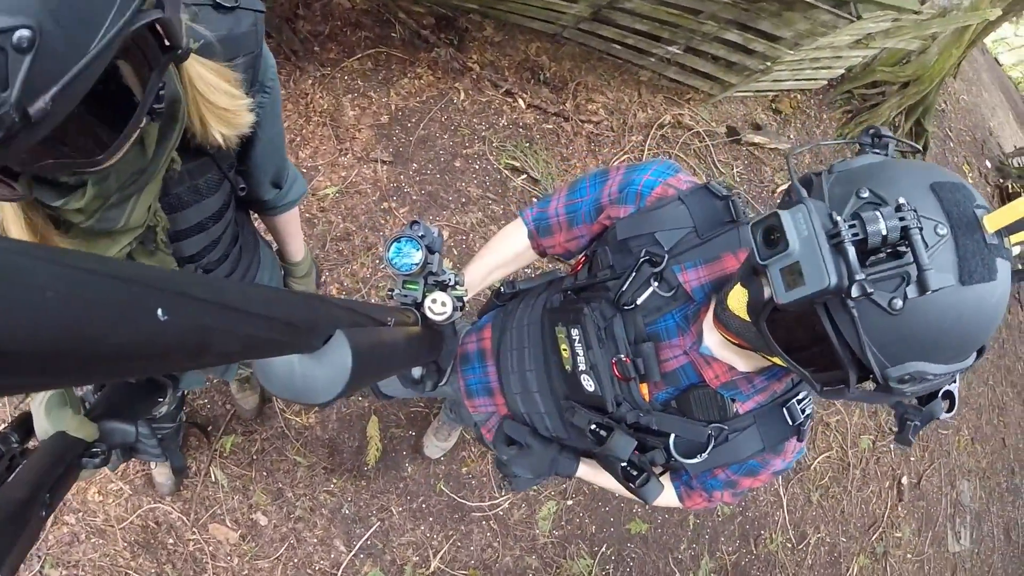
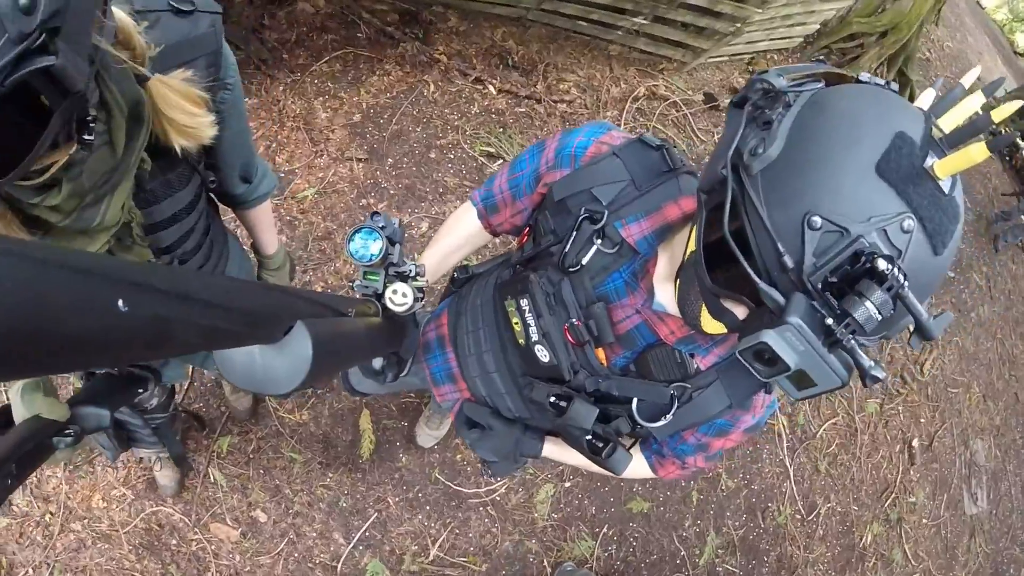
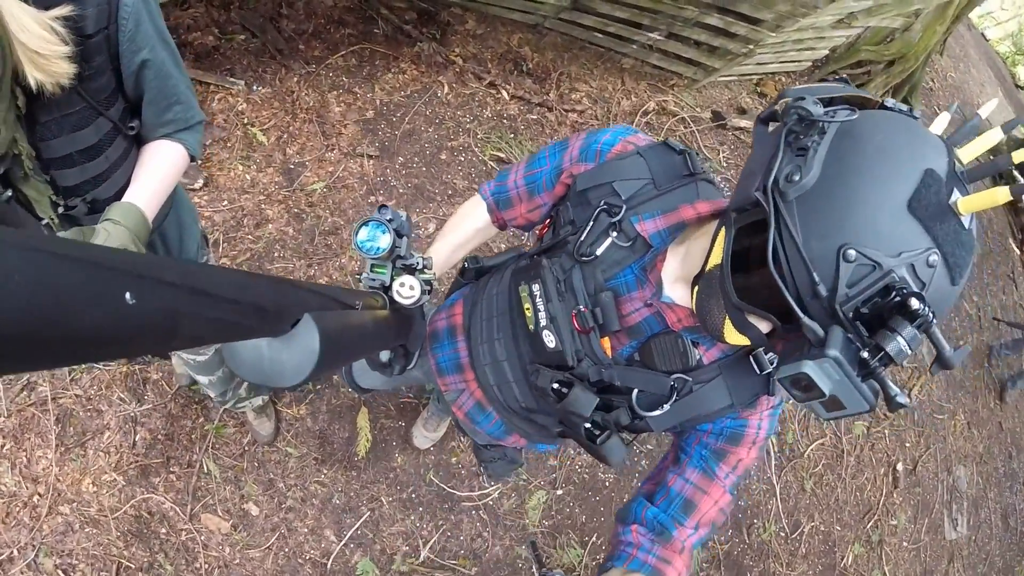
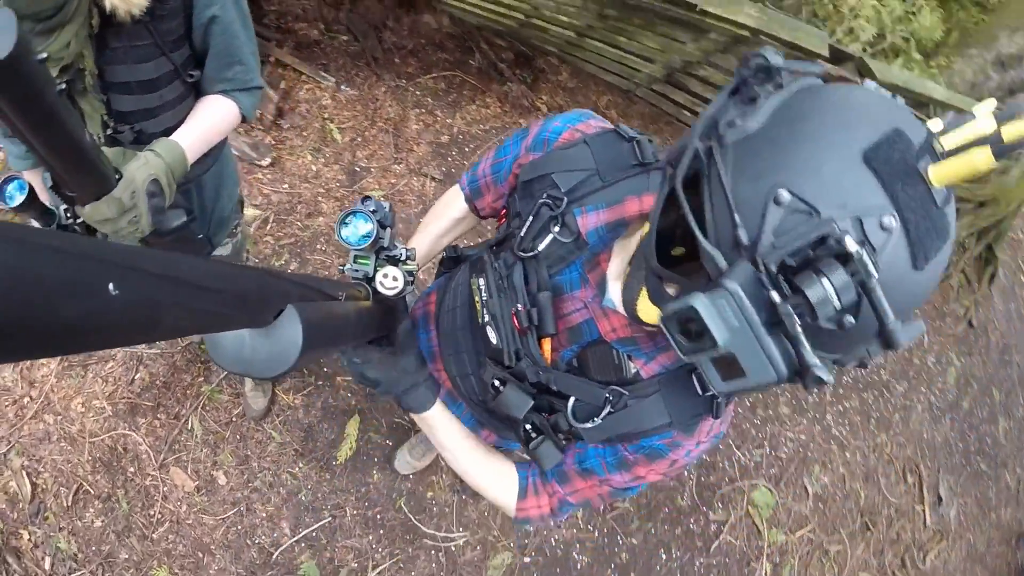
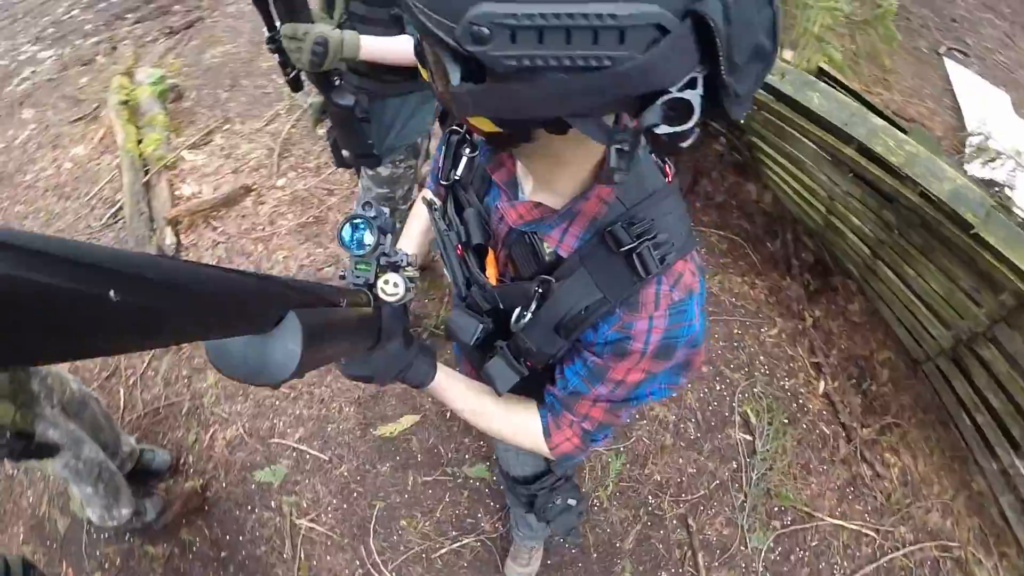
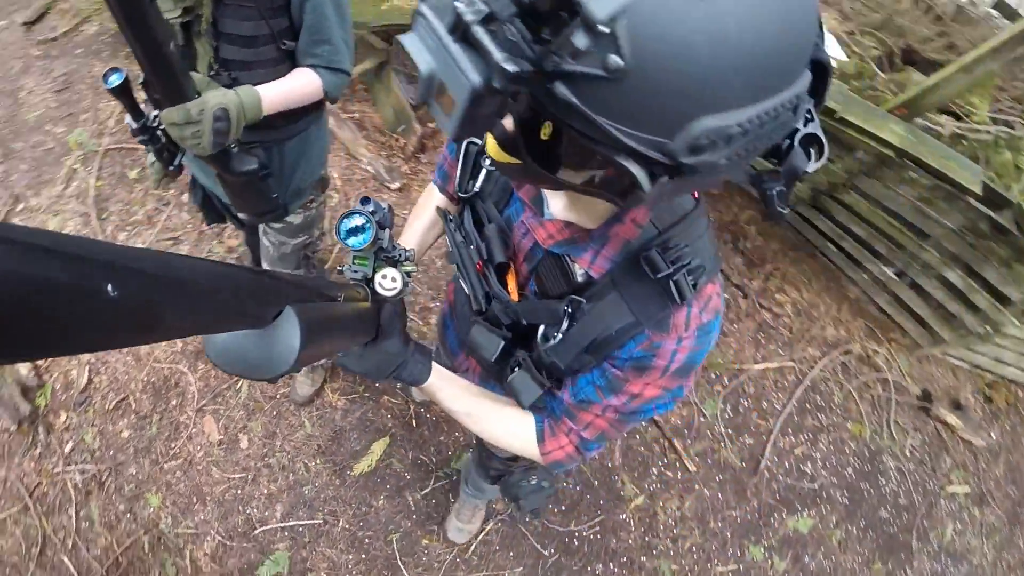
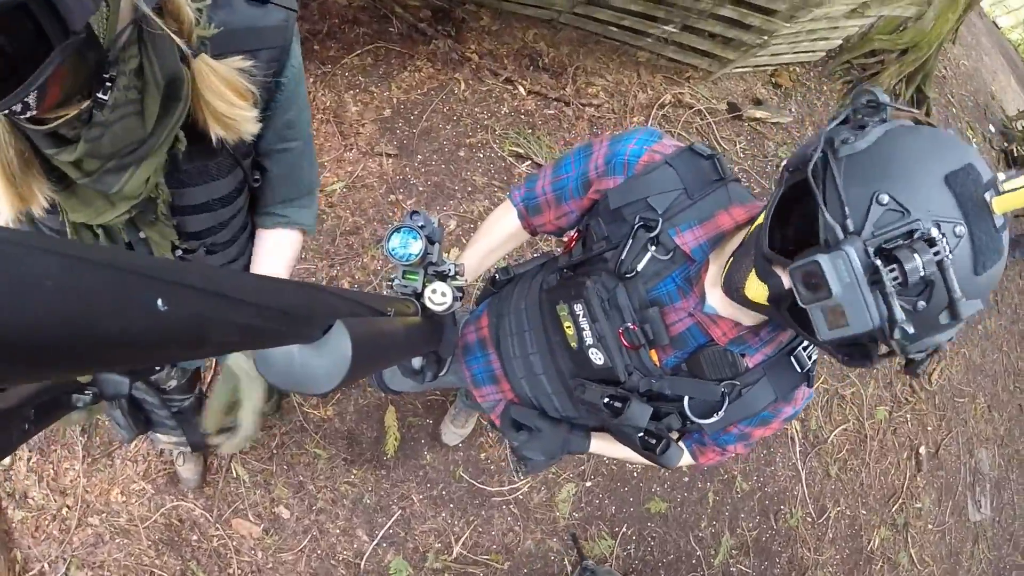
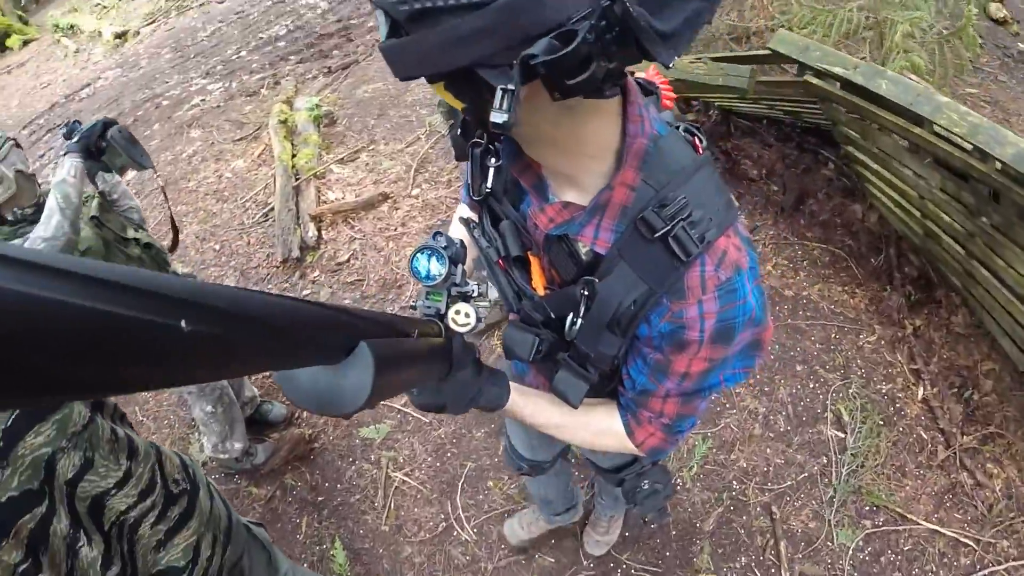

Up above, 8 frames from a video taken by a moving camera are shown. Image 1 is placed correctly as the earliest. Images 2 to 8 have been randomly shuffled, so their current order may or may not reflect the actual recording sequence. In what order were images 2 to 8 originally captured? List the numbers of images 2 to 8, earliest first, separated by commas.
2, 7, 3, 4, 6, 5, 8
